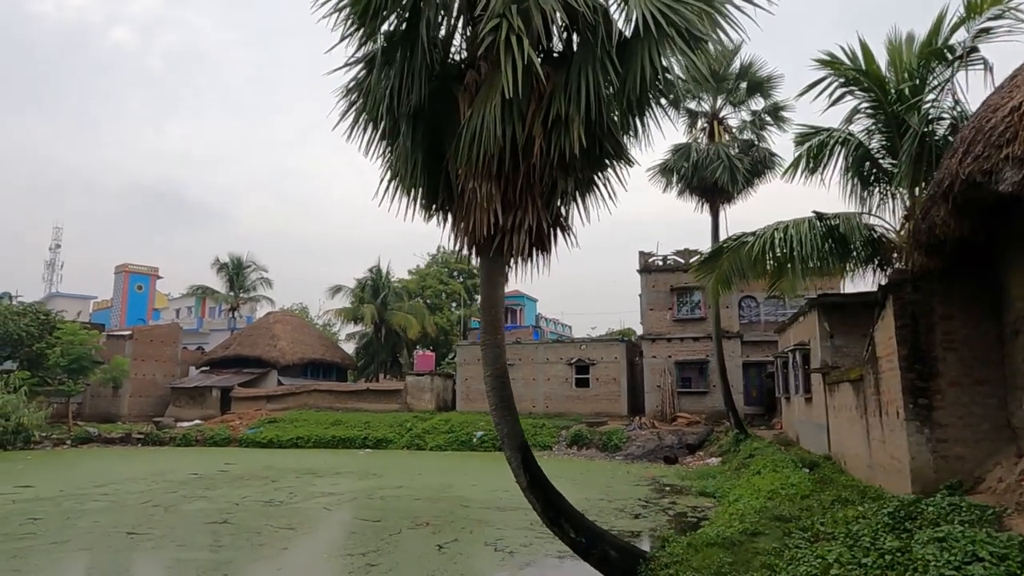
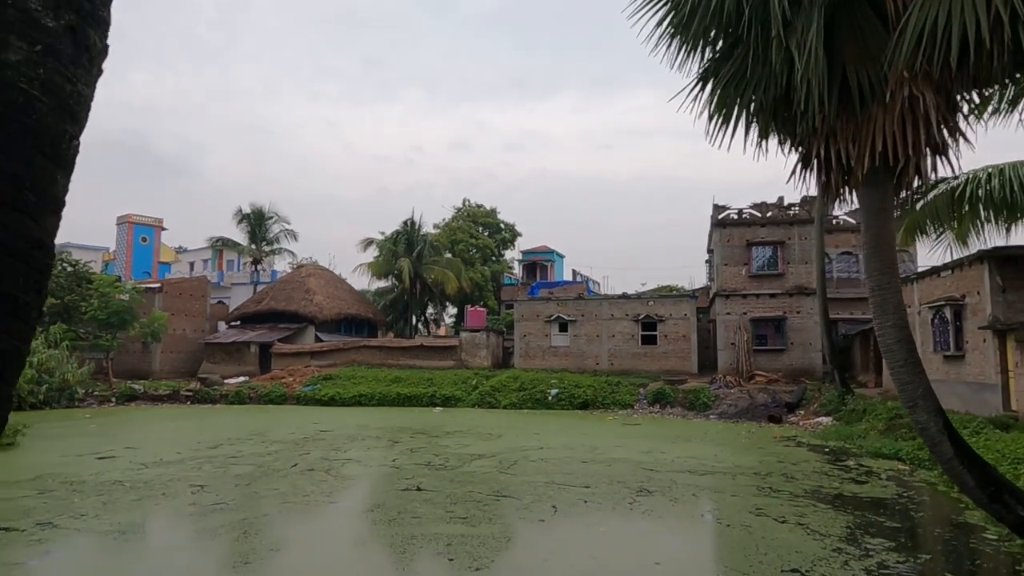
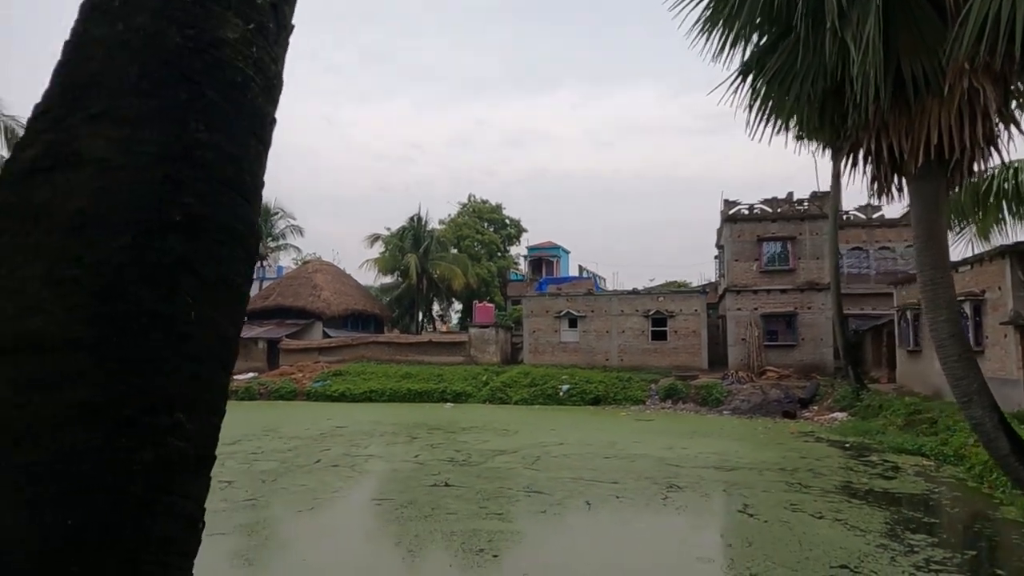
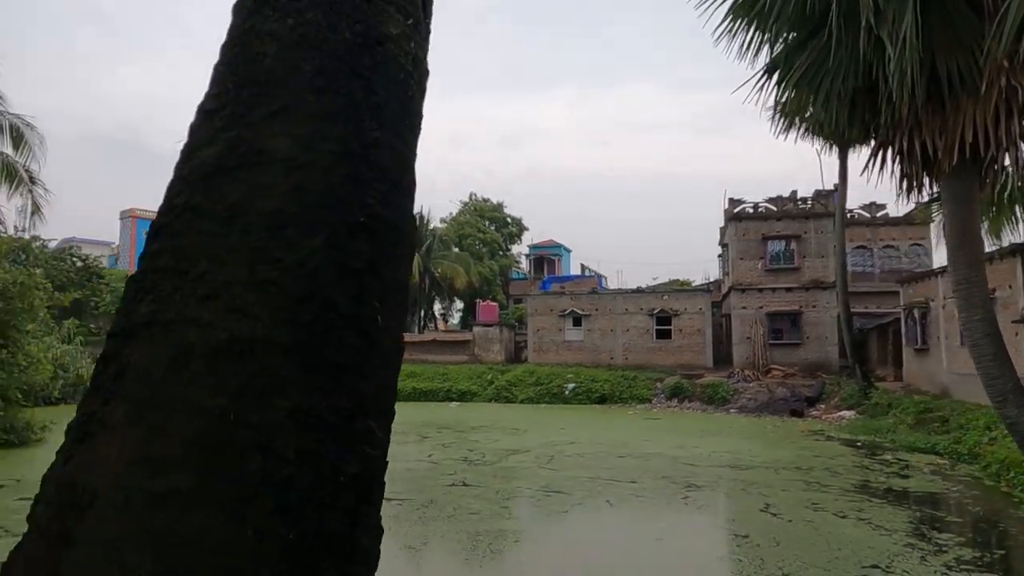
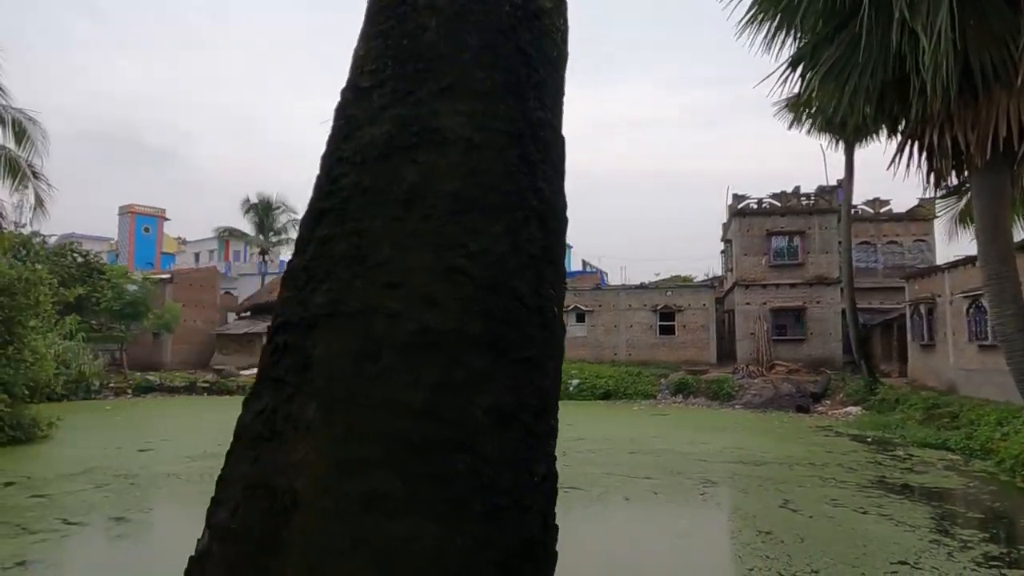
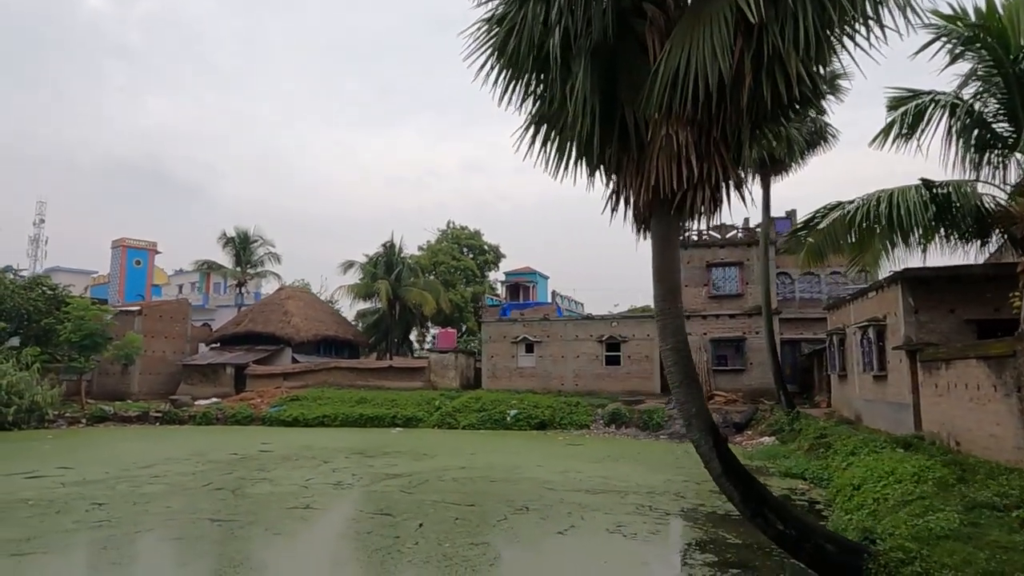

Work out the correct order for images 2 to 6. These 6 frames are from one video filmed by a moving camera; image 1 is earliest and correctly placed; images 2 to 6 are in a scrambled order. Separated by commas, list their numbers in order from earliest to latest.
6, 2, 3, 4, 5
